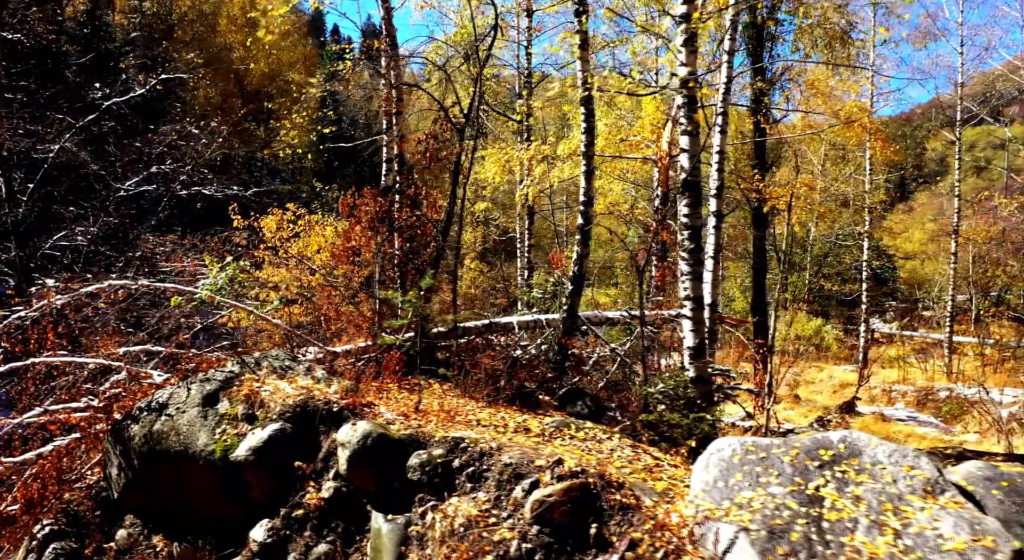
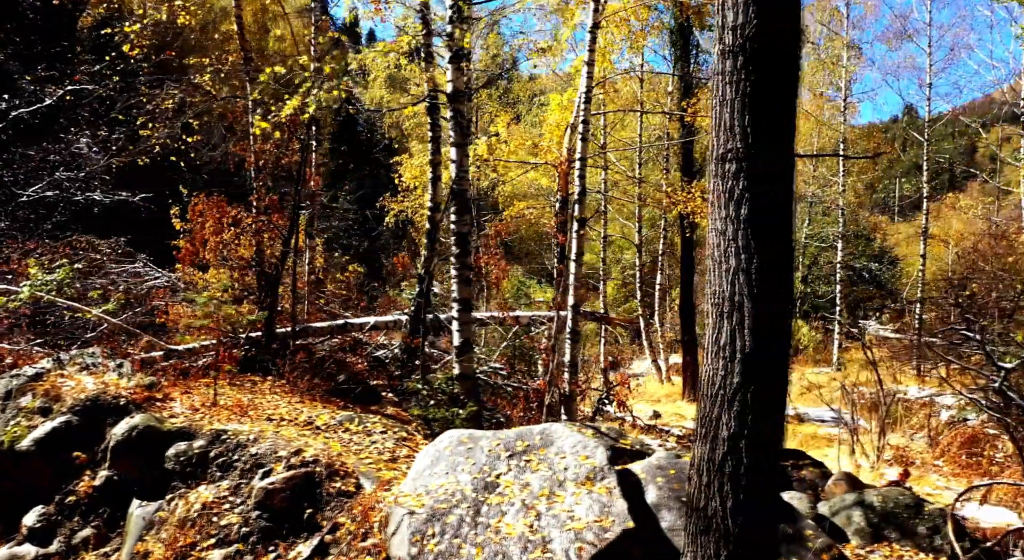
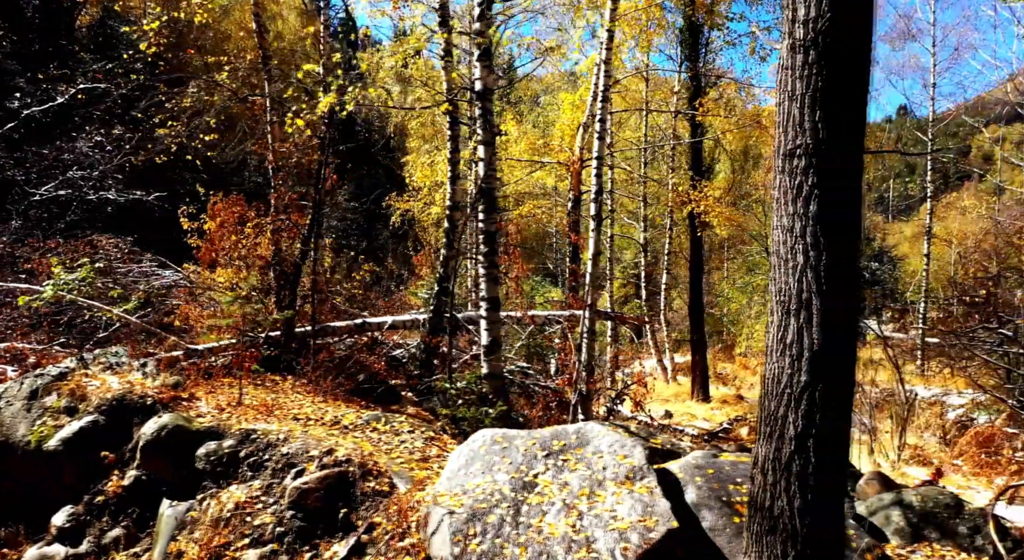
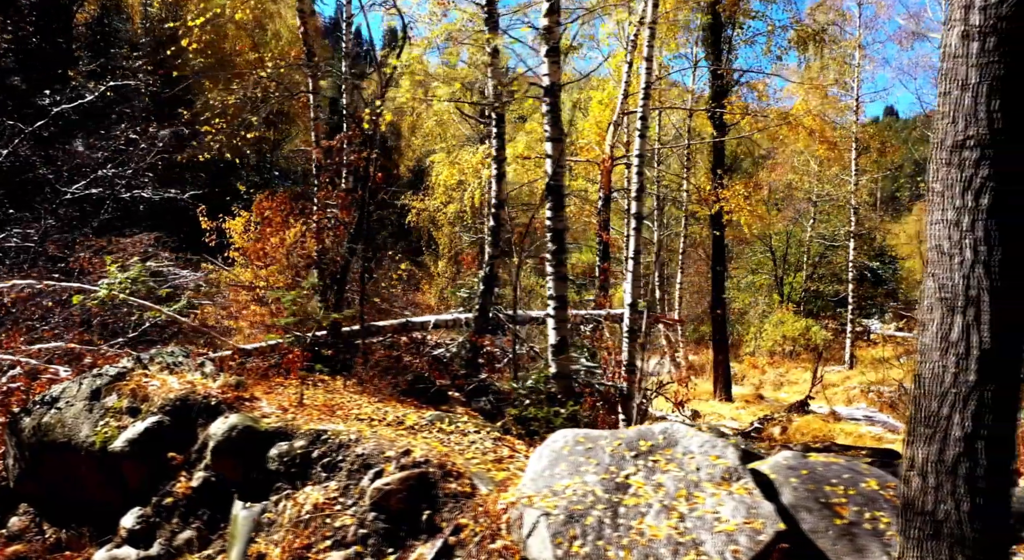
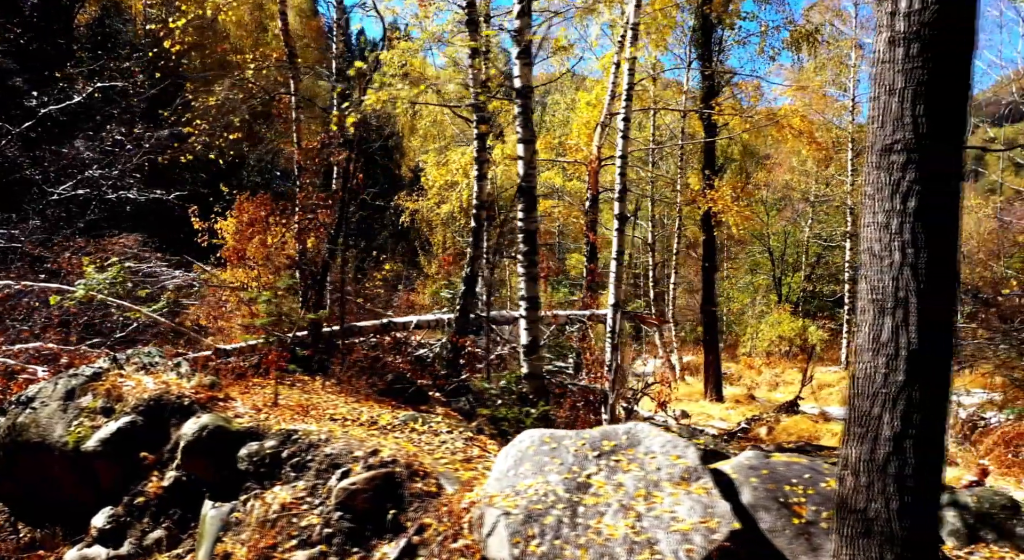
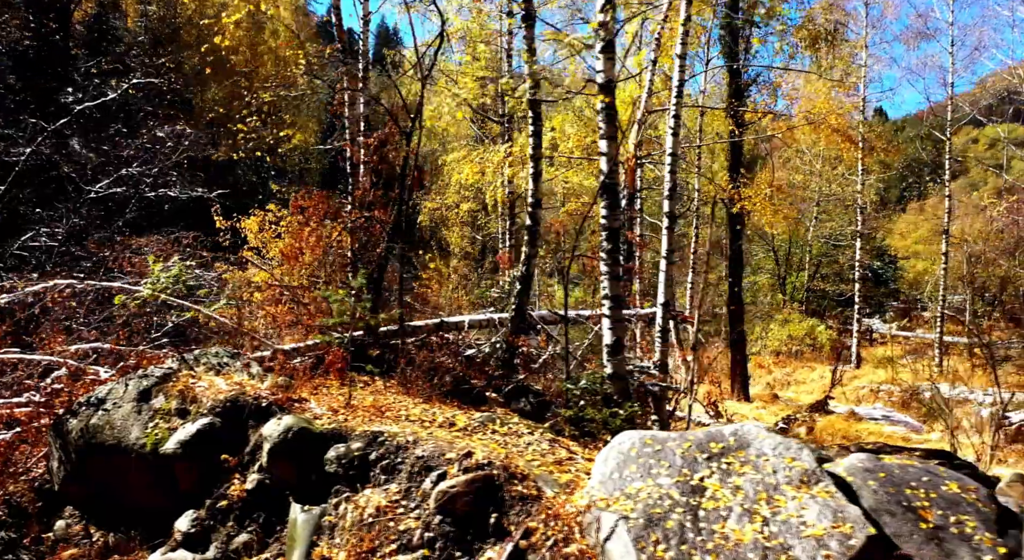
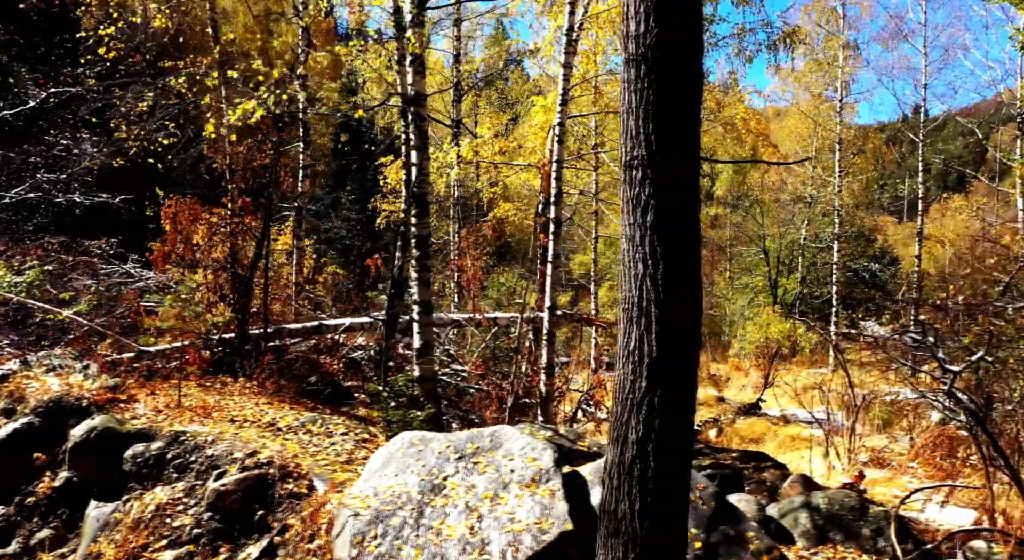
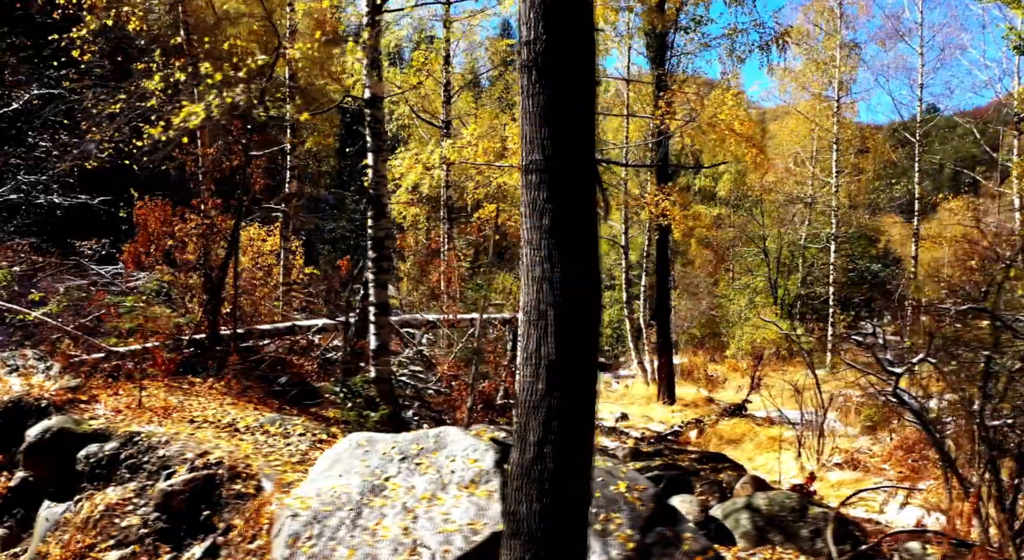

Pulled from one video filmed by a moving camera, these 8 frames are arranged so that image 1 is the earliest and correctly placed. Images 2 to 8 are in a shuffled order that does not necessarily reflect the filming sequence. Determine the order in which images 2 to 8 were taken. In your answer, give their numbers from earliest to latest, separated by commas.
6, 4, 5, 3, 2, 7, 8
